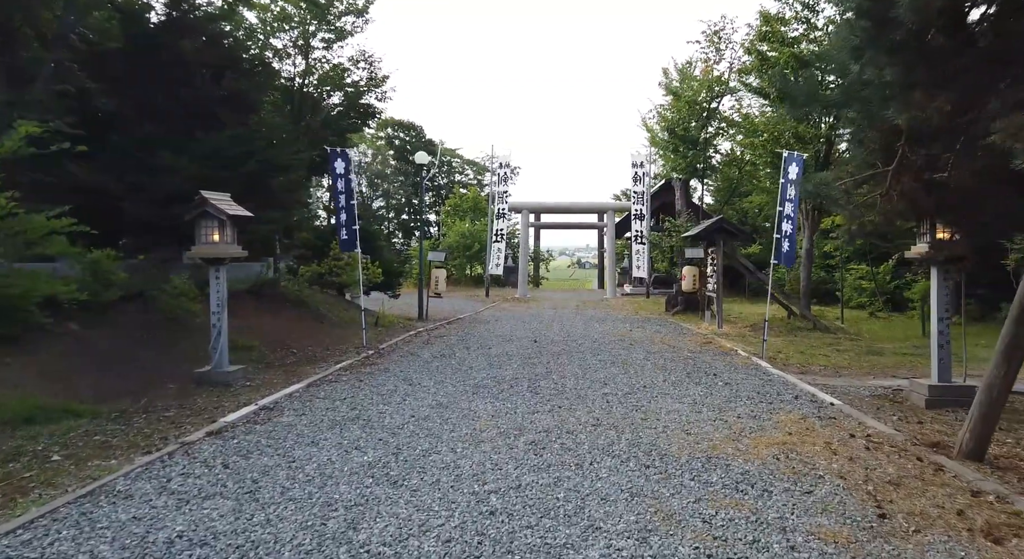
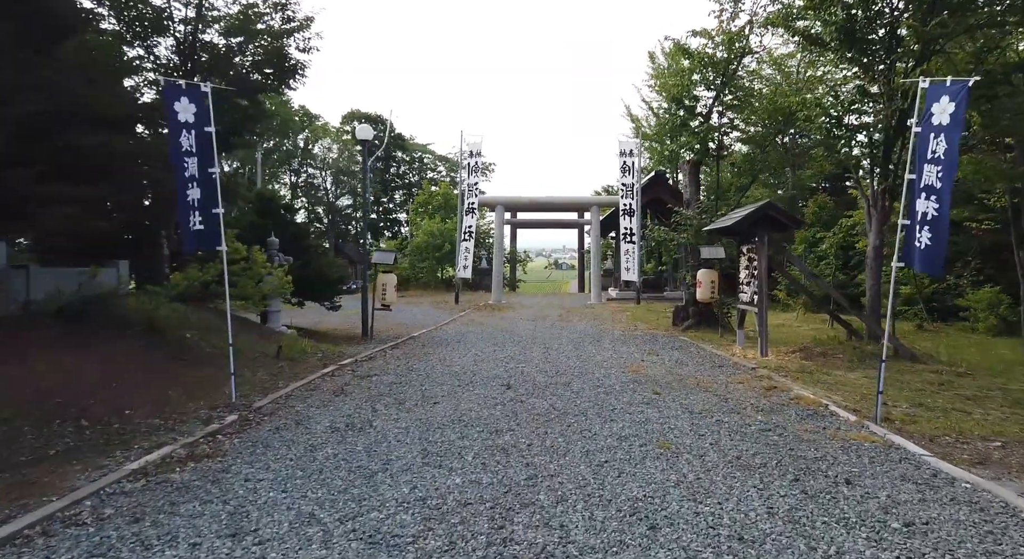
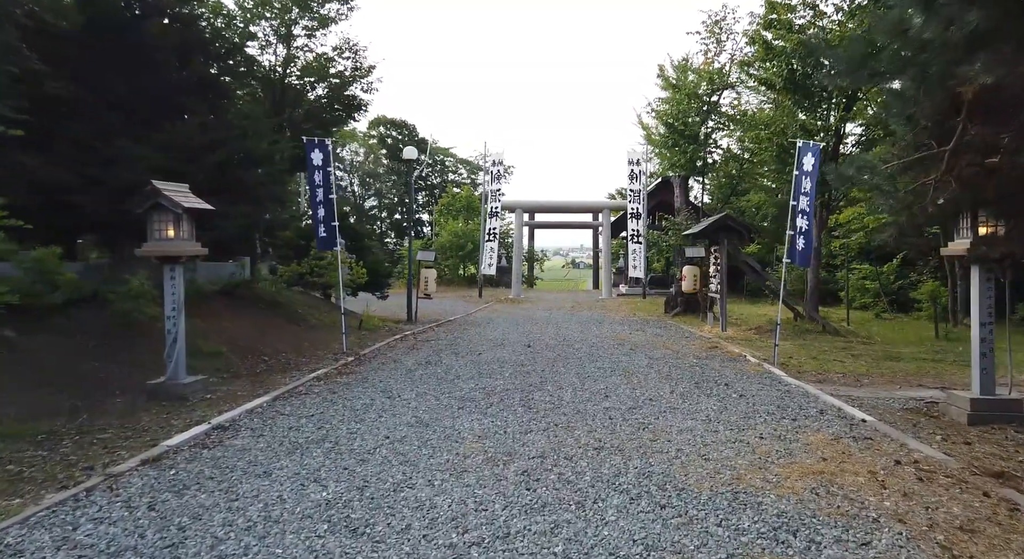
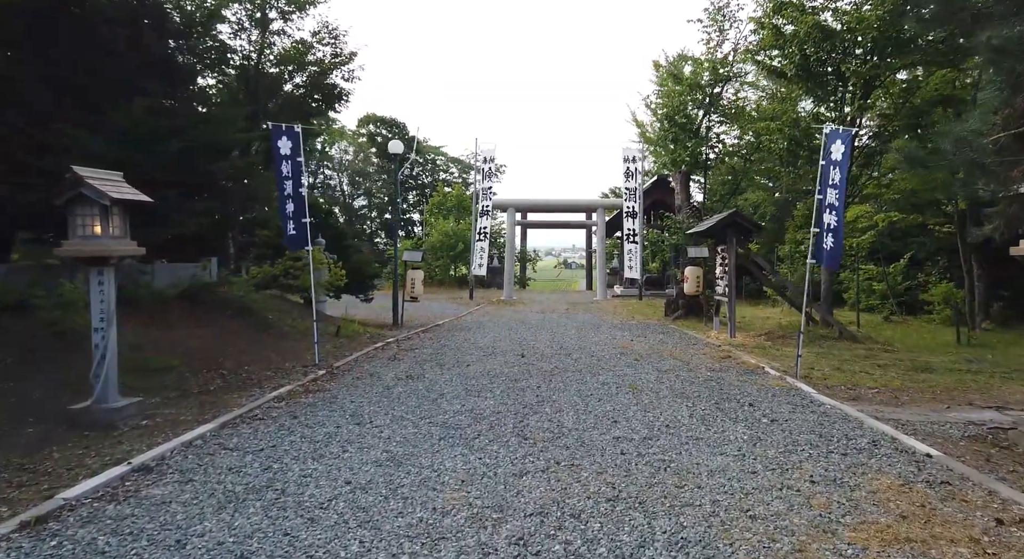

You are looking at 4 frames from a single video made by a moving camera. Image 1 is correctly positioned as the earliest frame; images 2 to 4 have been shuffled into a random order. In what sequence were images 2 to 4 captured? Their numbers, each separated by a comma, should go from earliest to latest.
3, 4, 2
